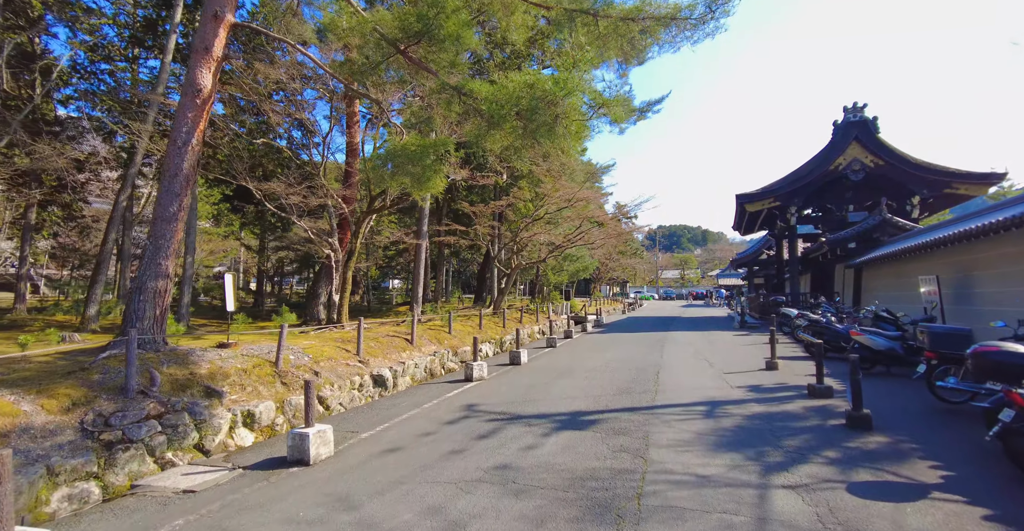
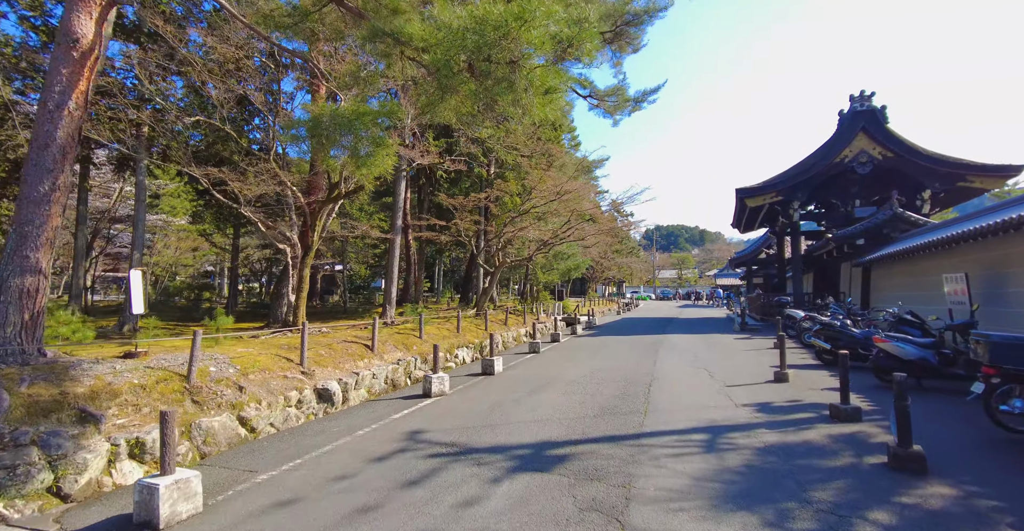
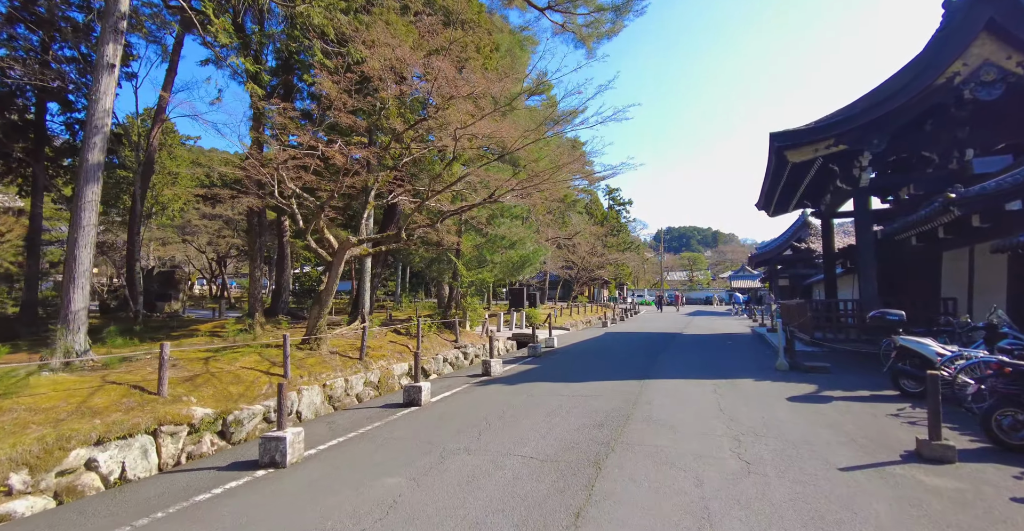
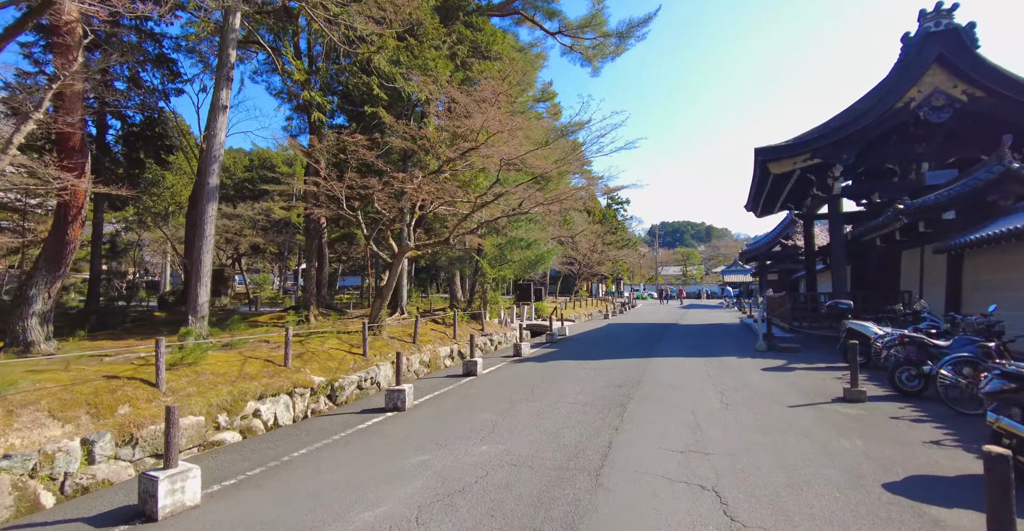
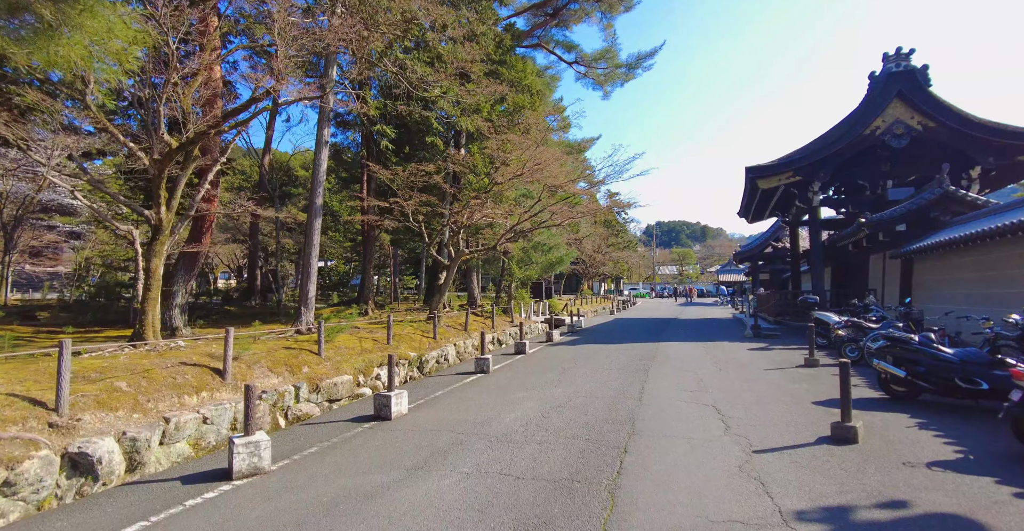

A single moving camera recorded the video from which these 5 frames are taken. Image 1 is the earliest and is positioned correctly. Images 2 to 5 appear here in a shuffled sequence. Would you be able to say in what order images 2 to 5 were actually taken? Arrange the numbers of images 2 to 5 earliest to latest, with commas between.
2, 5, 4, 3
